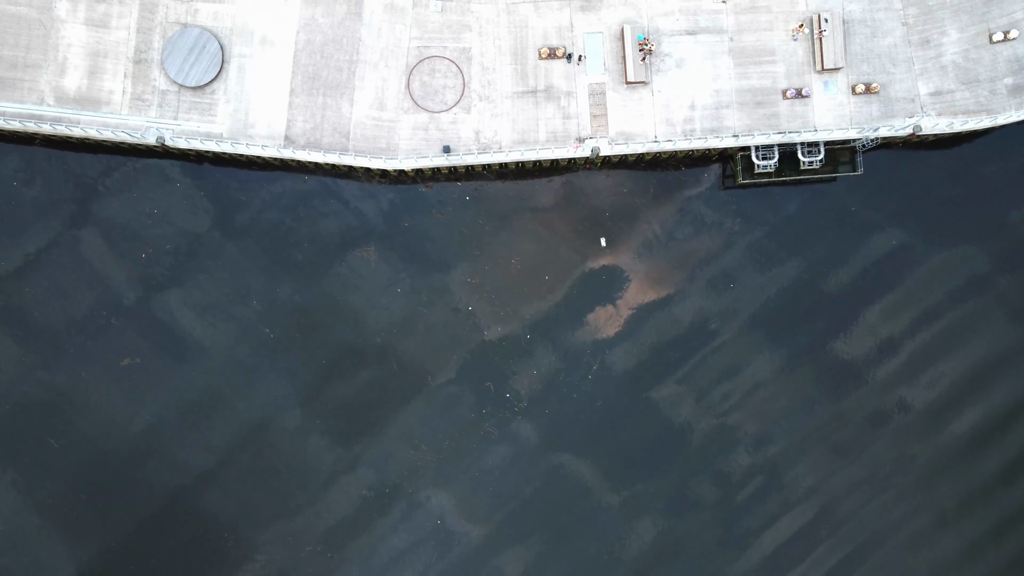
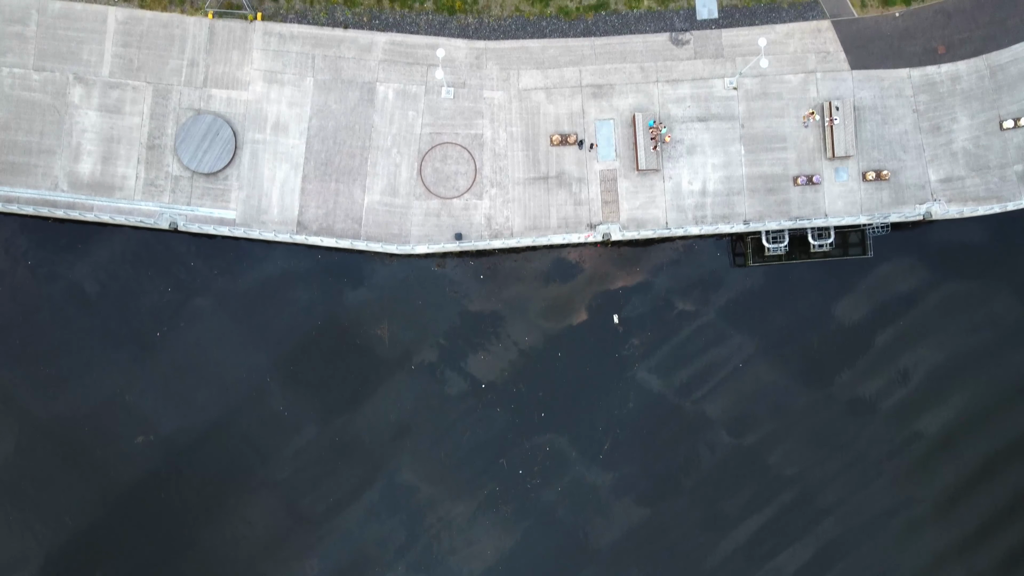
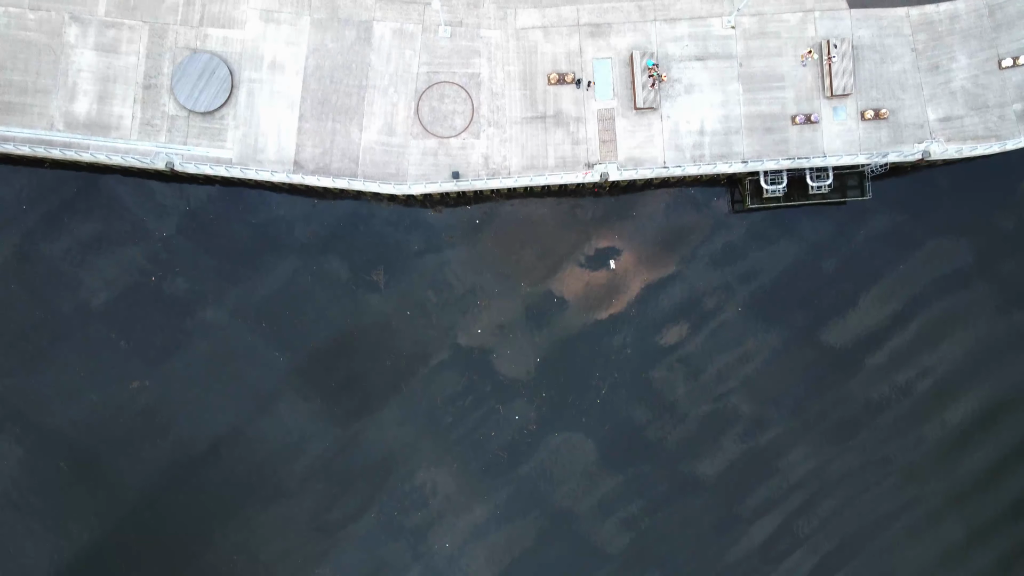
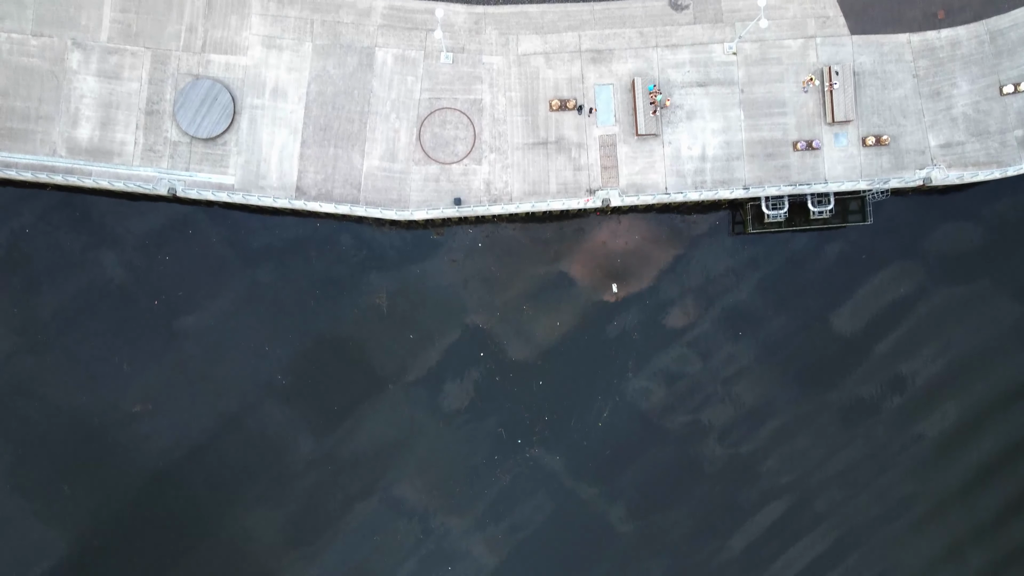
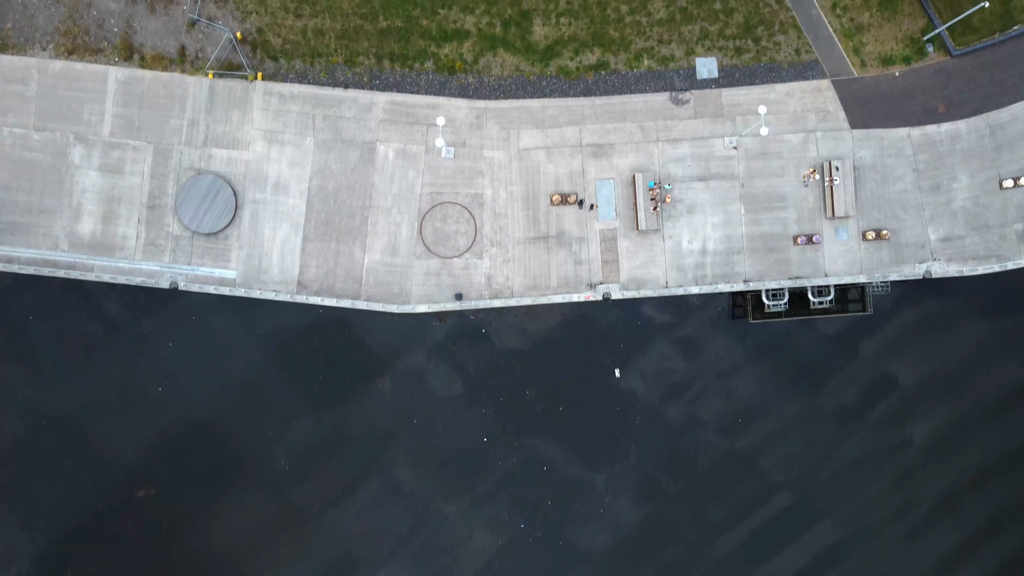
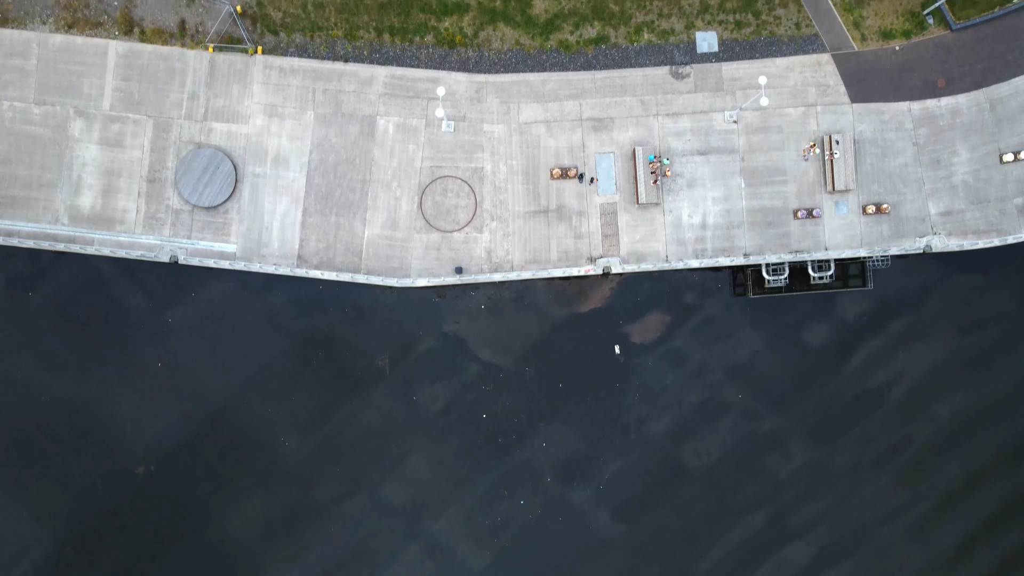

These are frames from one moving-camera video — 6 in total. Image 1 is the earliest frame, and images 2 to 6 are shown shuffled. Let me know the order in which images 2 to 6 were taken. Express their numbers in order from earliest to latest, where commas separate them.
3, 4, 2, 6, 5
